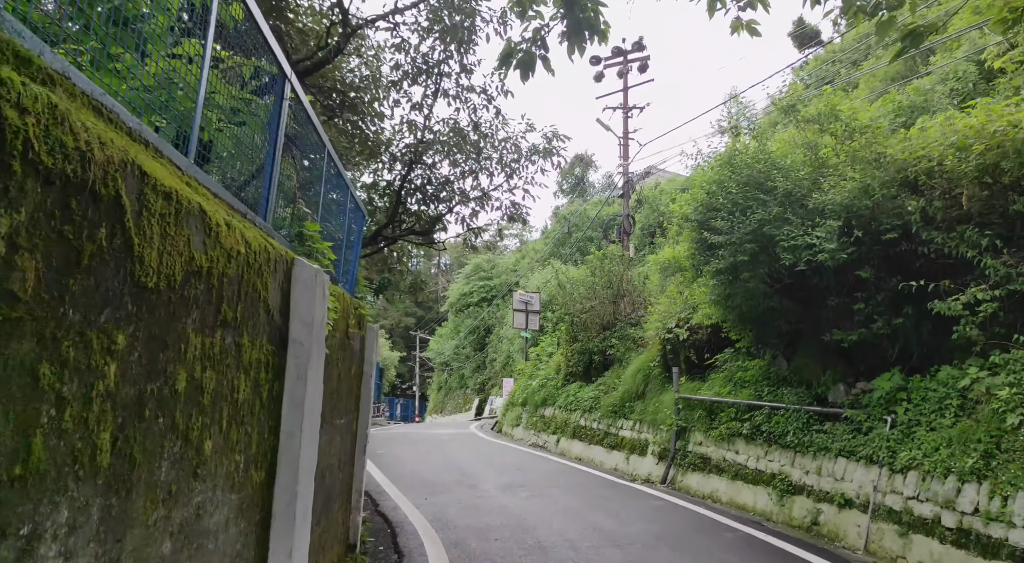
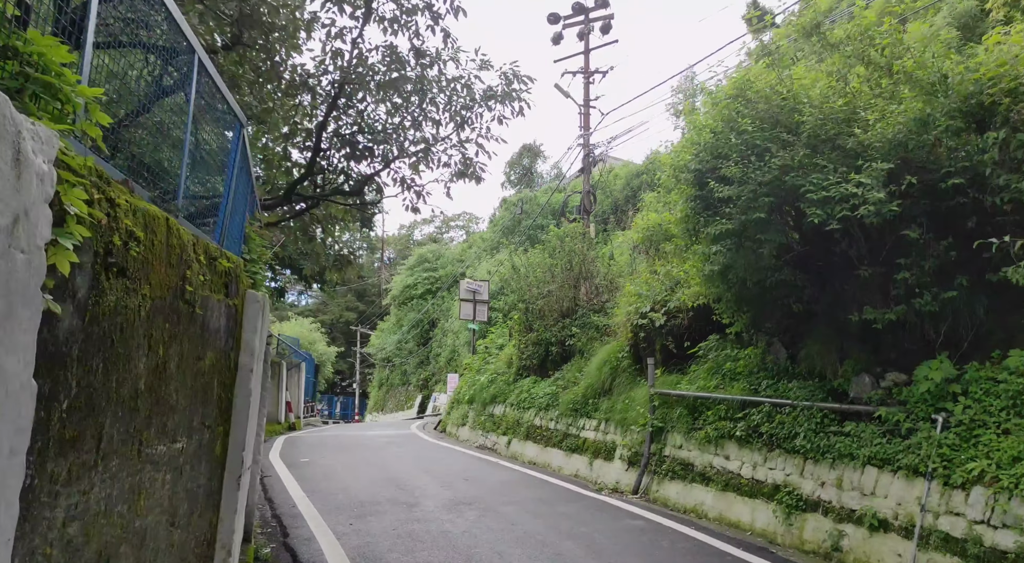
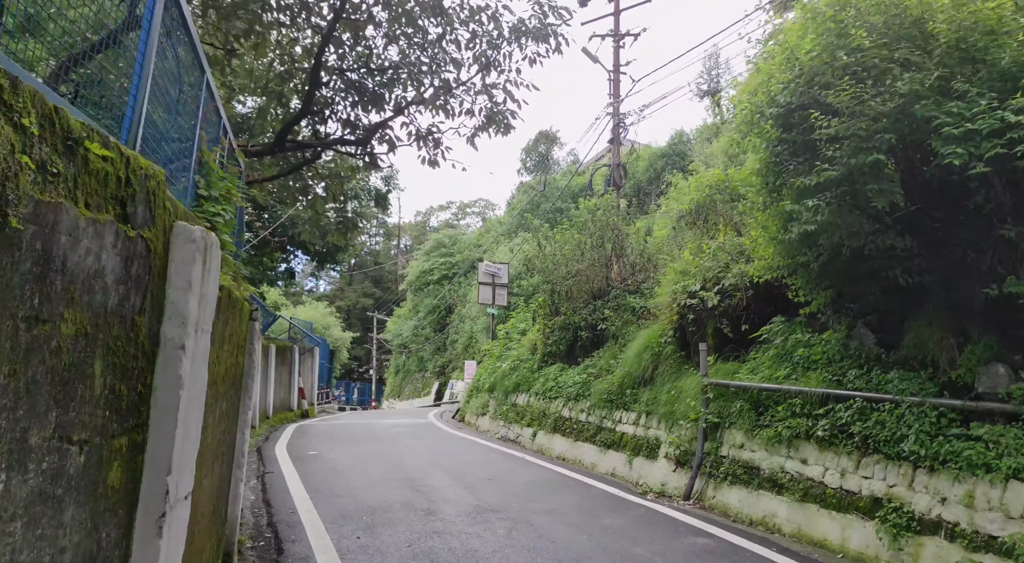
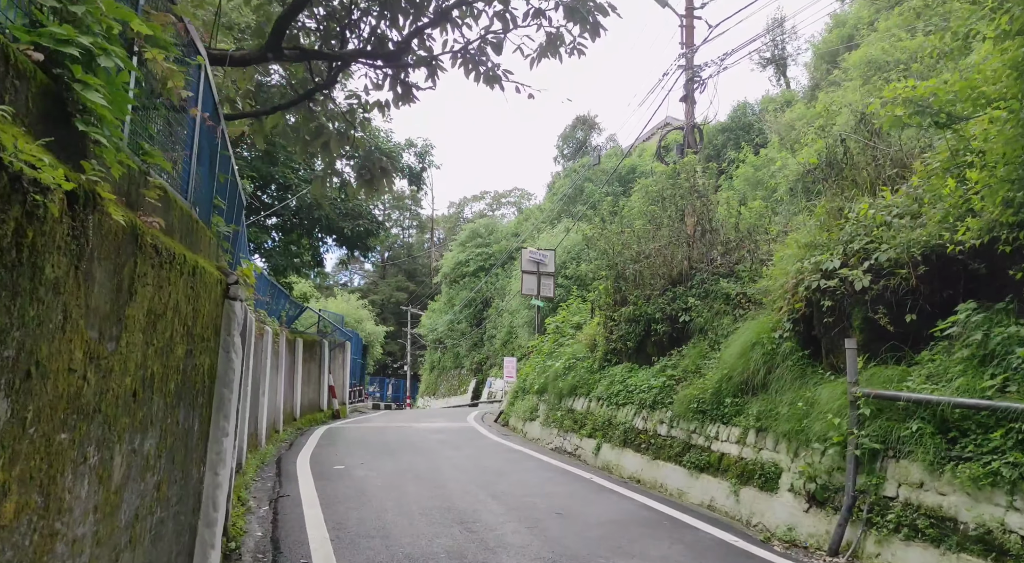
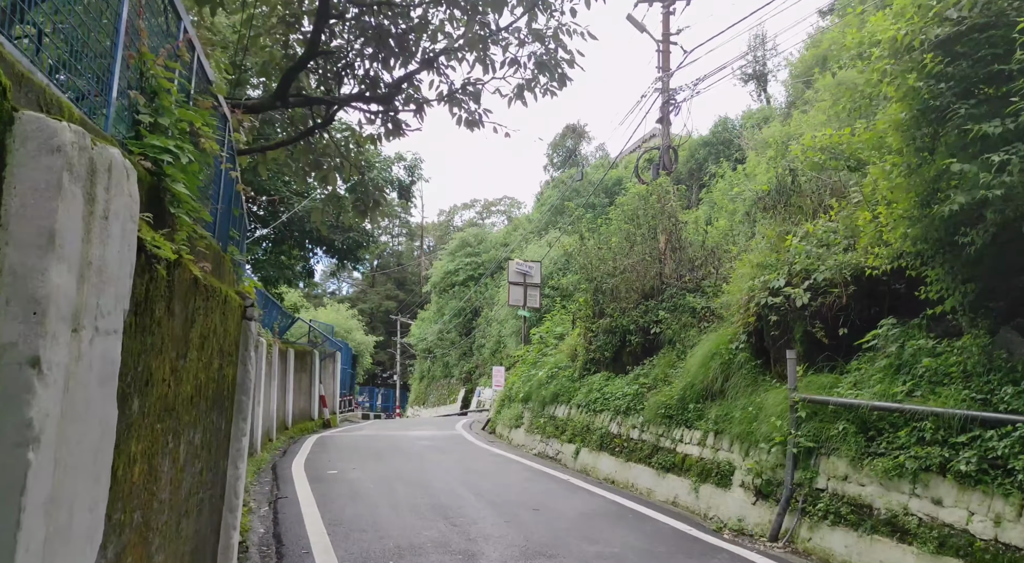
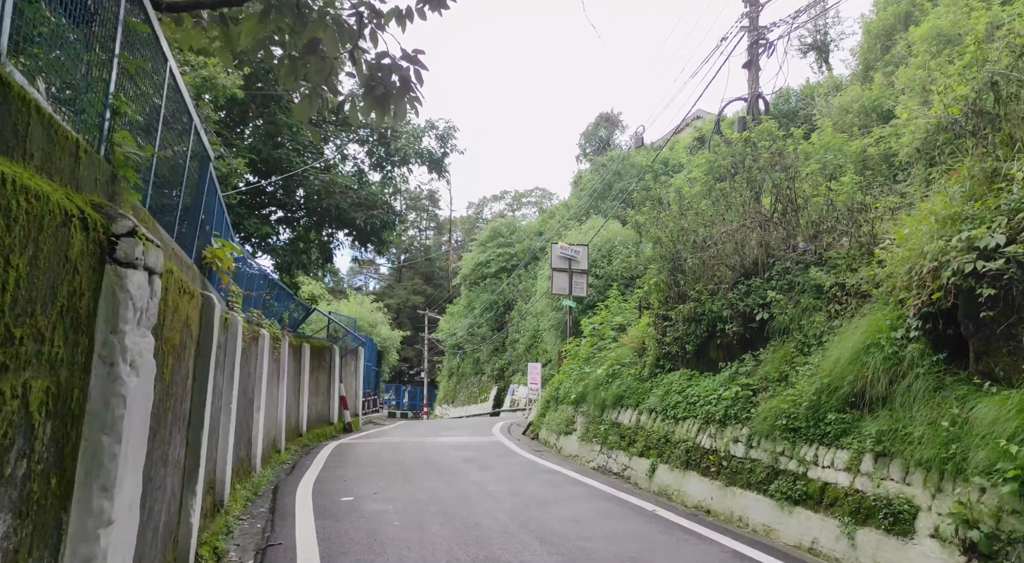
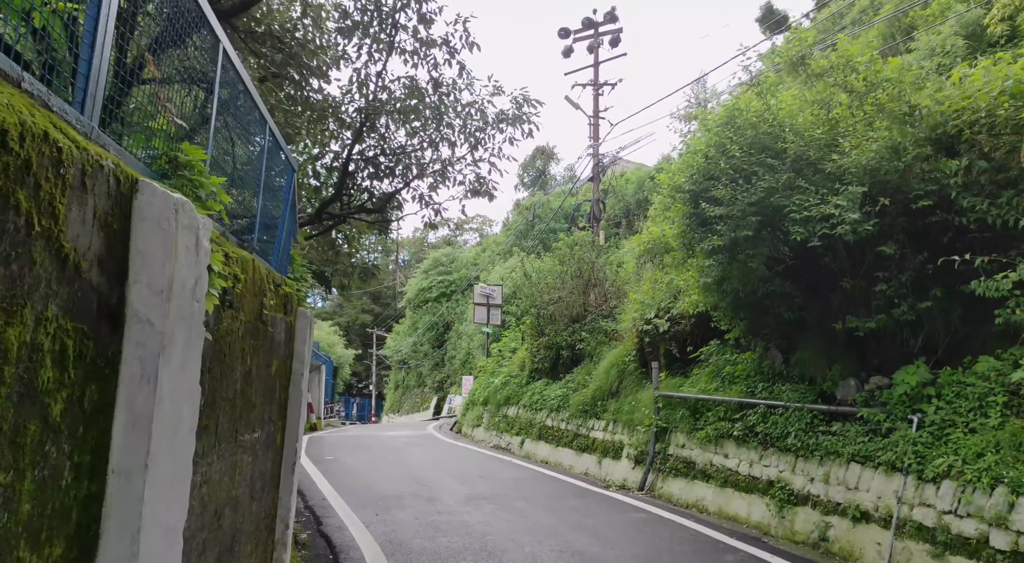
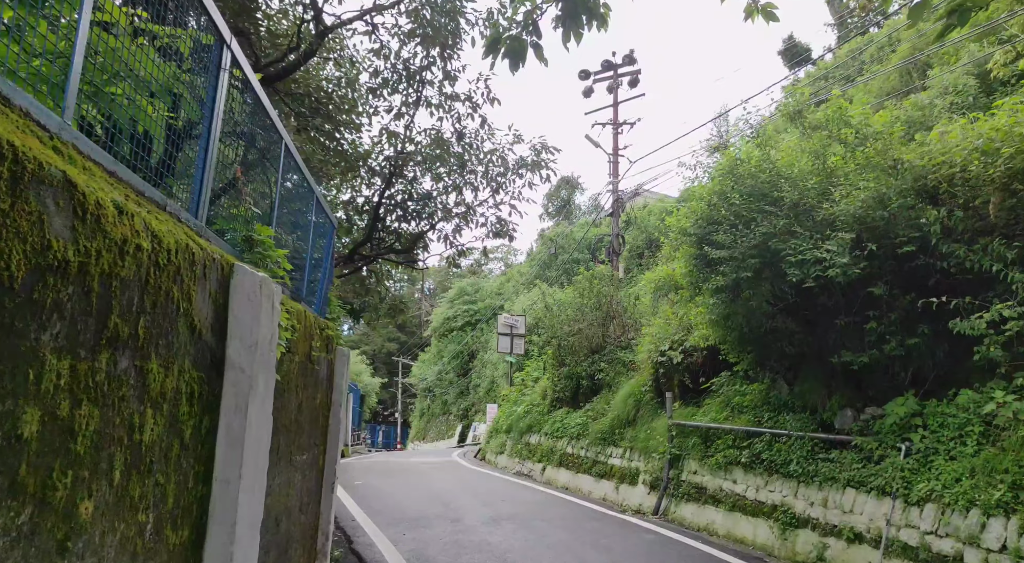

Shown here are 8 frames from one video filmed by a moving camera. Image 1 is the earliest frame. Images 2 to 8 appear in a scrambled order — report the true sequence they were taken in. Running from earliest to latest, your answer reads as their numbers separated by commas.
8, 7, 2, 3, 5, 4, 6
